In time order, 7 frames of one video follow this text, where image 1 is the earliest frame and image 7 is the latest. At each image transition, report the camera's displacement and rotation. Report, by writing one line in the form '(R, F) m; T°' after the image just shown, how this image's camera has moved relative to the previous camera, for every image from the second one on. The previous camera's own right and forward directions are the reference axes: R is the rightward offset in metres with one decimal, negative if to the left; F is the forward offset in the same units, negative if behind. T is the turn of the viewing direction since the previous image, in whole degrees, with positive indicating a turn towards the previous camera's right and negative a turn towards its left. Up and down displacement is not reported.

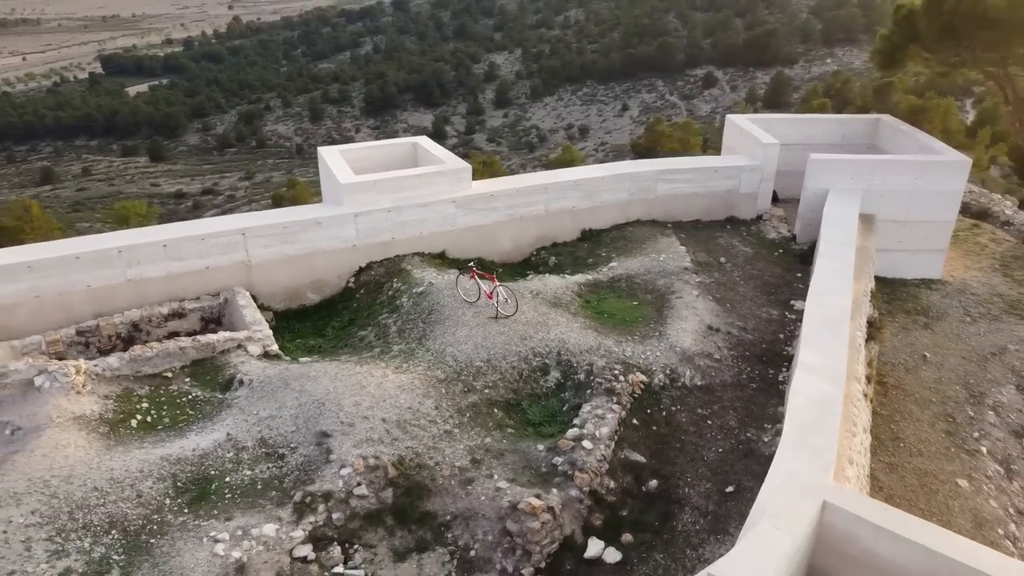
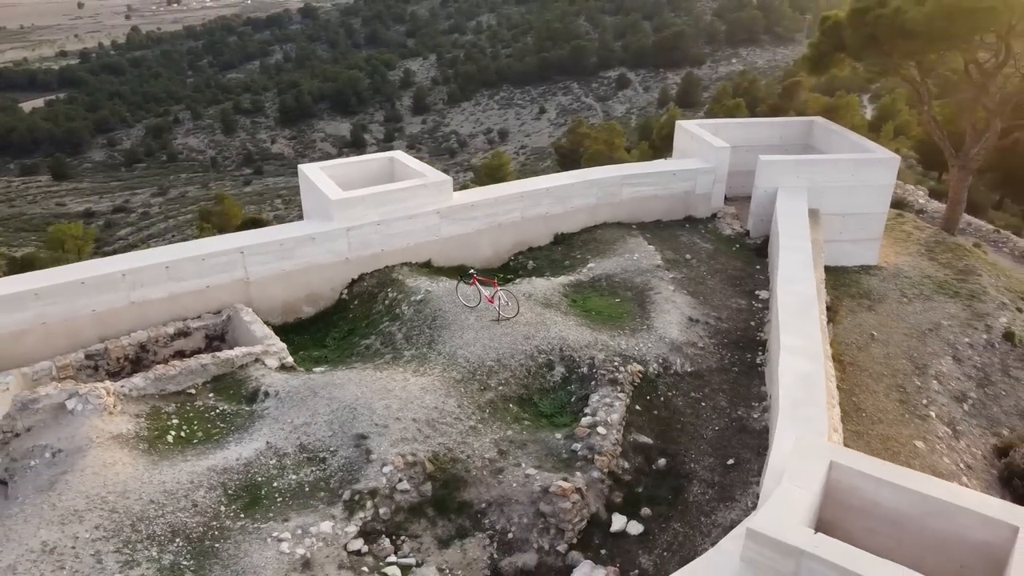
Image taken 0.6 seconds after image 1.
(-0.7, -0.5) m; +6°
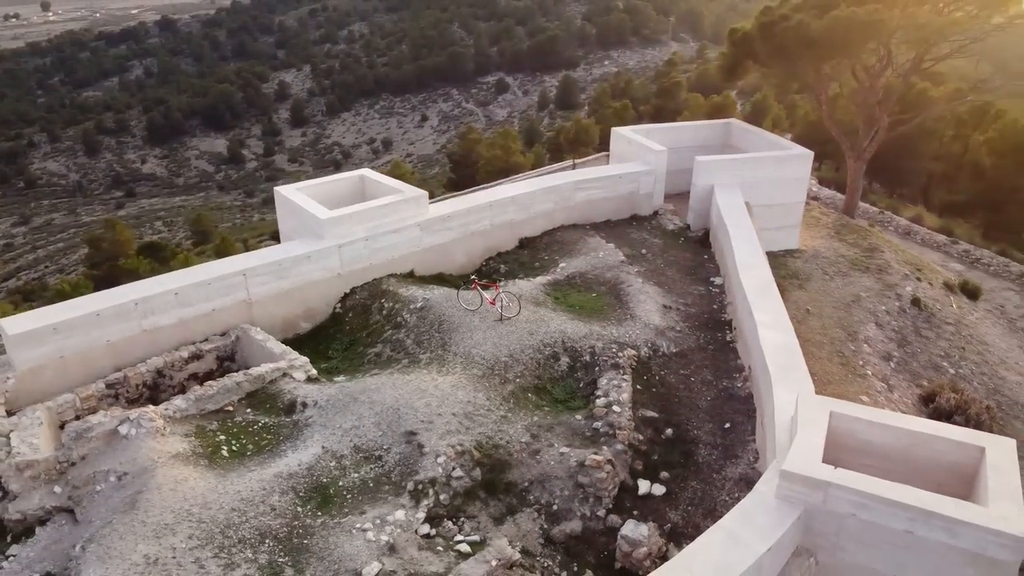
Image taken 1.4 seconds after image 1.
(-1.2, -0.7) m; +8°
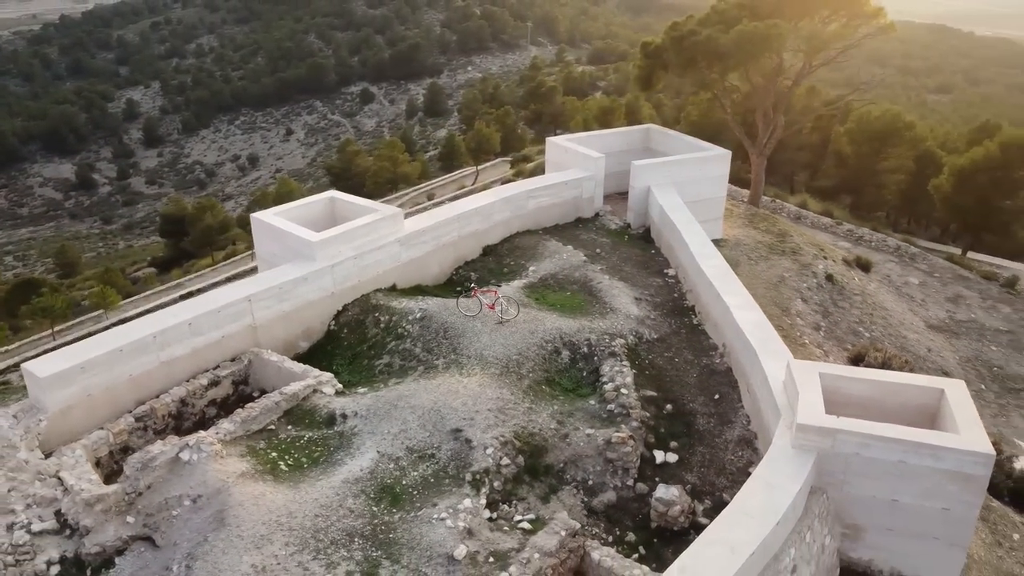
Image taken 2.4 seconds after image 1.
(-1.4, -0.6) m; +9°
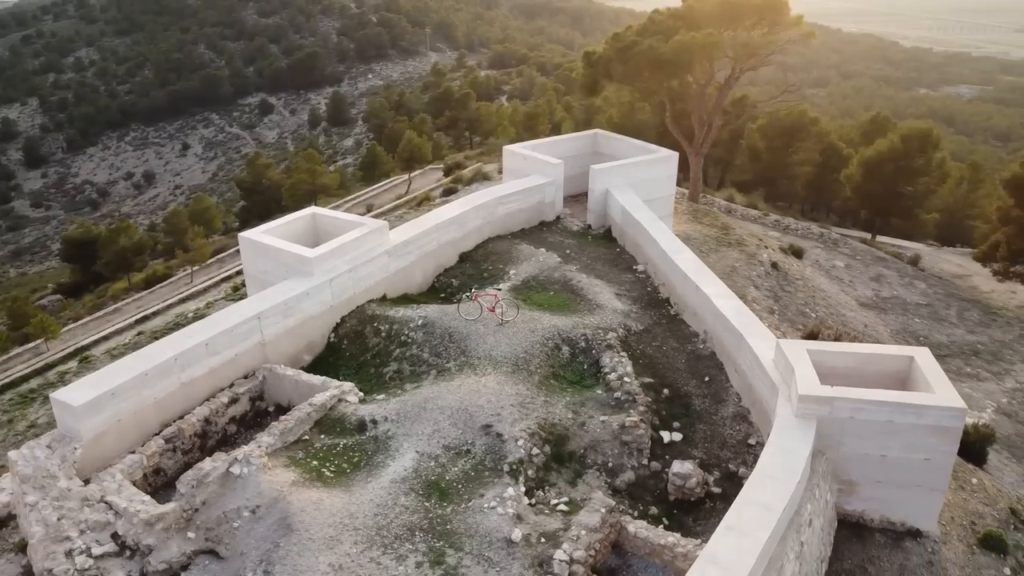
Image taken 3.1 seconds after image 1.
(-1.1, -0.5) m; +7°
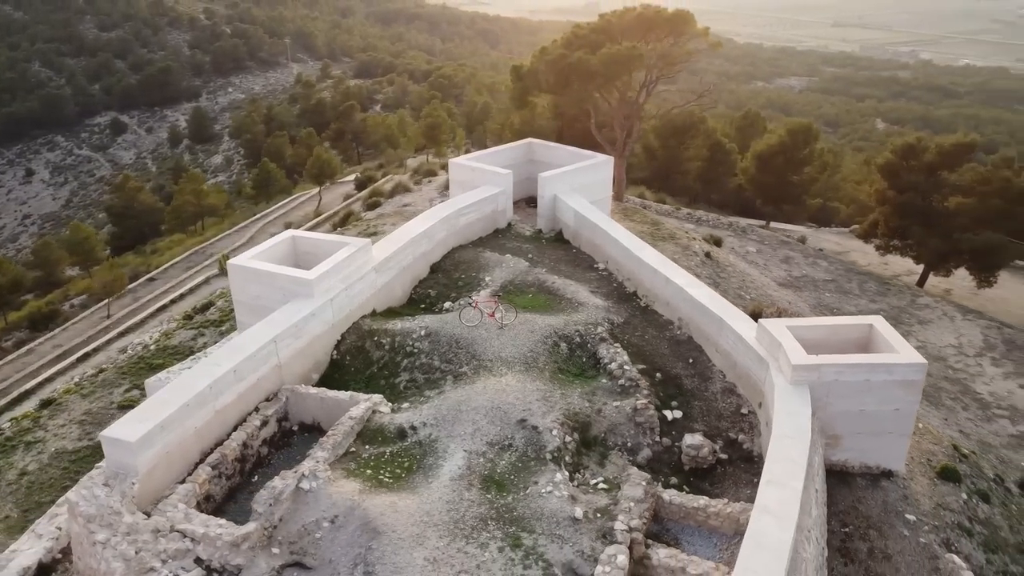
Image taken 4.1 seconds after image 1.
(-1.6, -0.6) m; +9°
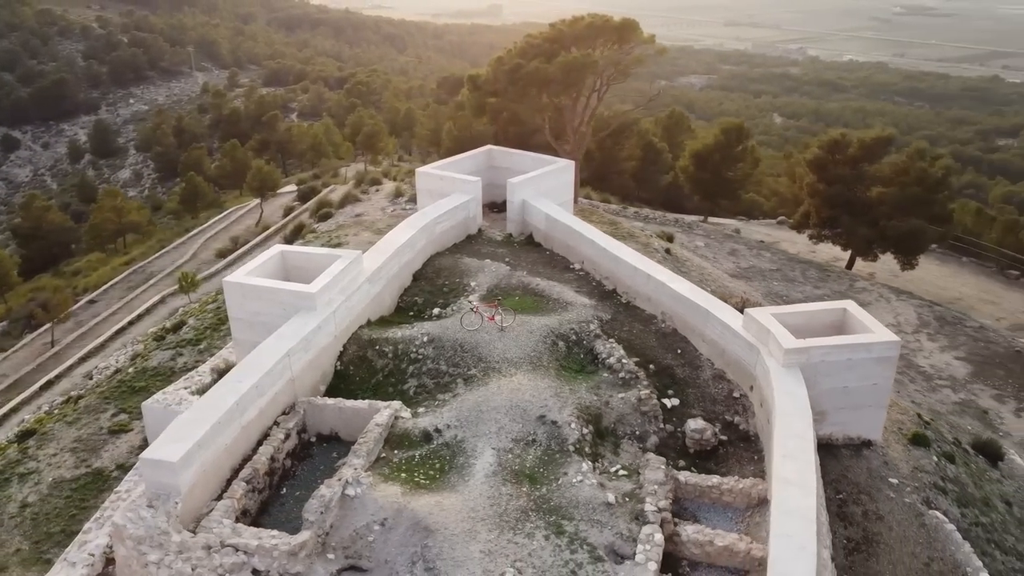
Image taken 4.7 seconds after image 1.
(-1.1, -0.4) m; +6°
